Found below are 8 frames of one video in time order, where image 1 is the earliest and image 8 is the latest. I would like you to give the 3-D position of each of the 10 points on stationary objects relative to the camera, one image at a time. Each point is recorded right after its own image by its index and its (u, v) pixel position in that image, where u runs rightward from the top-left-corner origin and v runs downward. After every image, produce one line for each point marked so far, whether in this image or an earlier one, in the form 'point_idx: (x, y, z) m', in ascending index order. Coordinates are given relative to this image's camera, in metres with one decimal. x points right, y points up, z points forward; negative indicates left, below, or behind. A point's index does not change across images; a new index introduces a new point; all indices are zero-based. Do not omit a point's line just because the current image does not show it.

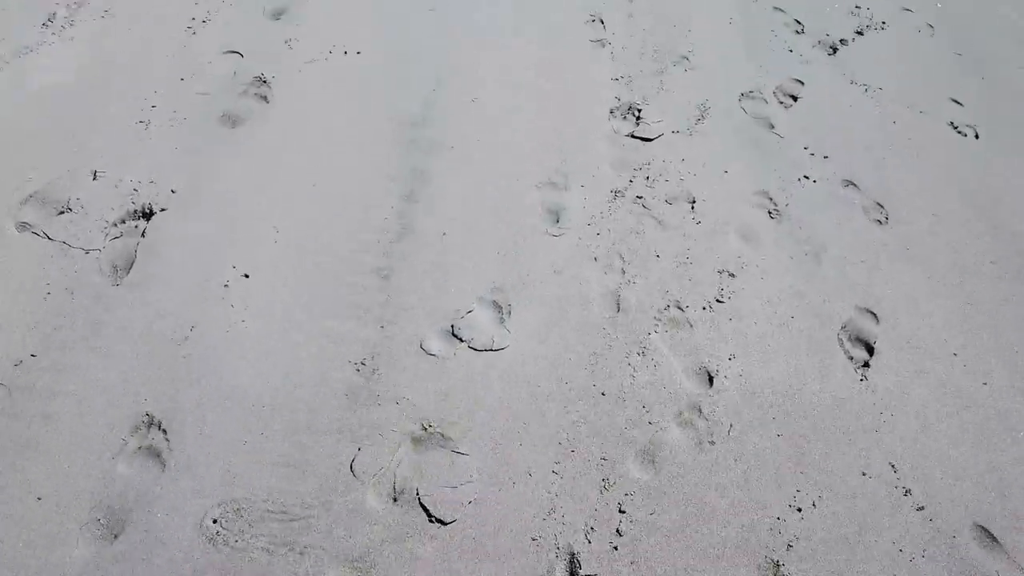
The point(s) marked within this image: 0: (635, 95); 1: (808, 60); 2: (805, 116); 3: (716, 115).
0: (+0.3, +0.5, +1.8) m
1: (+0.8, +0.6, +2.0) m
2: (+0.7, +0.4, +1.8) m
3: (+0.5, +0.4, +1.8) m
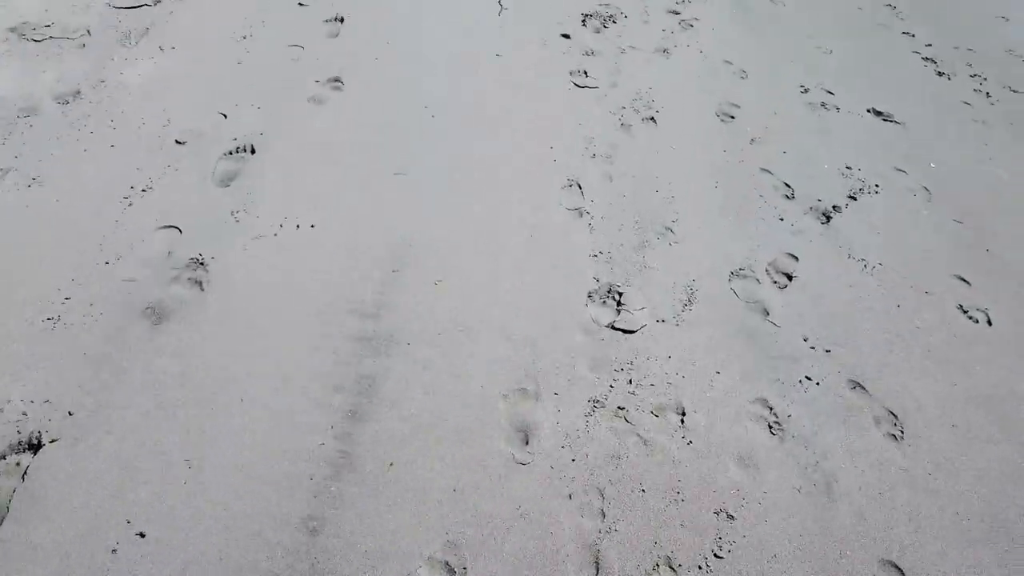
0: (+0.2, 0.0, +1.7) m
1: (+0.7, +0.1, +1.9) m
2: (+0.6, 0.0, +1.6) m
3: (+0.4, 0.0, +1.6) m
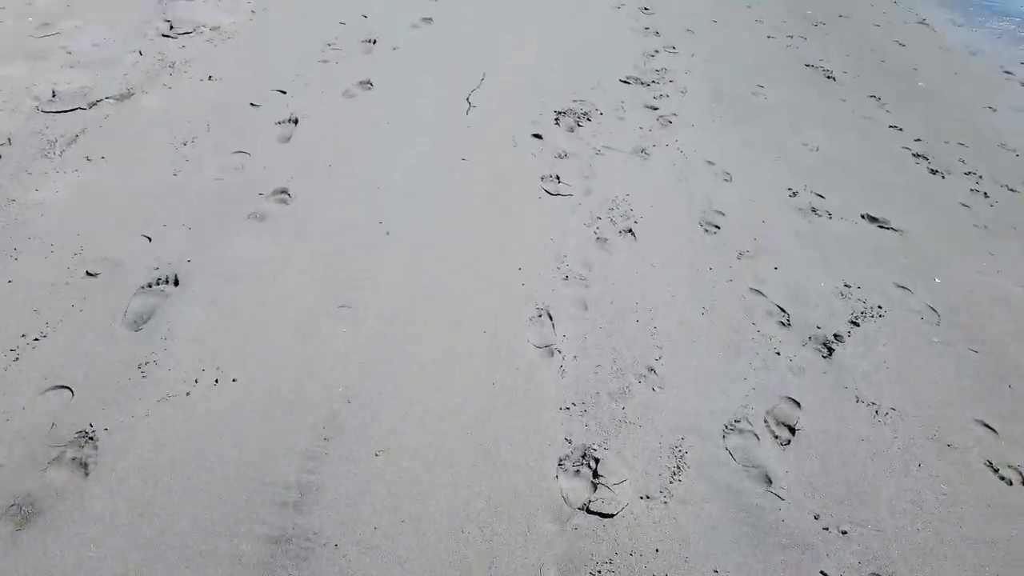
0: (+0.2, -0.3, +1.4) m
1: (+0.6, -0.2, +1.7) m
2: (+0.6, -0.3, +1.4) m
3: (+0.3, -0.3, +1.4) m
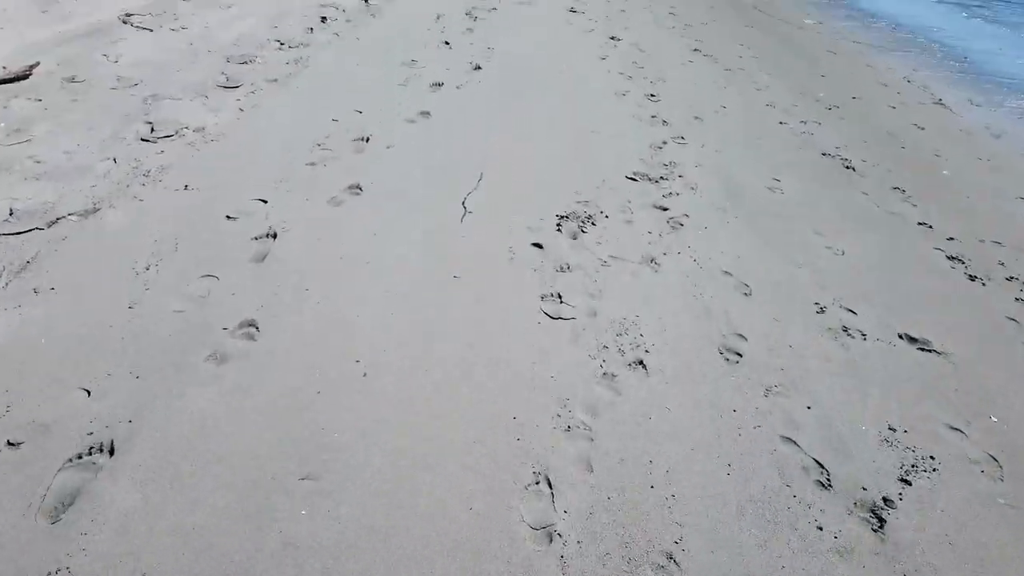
0: (+0.1, -0.5, +1.2) m
1: (+0.6, -0.5, +1.4) m
2: (+0.5, -0.6, +1.2) m
3: (+0.3, -0.6, +1.1) m
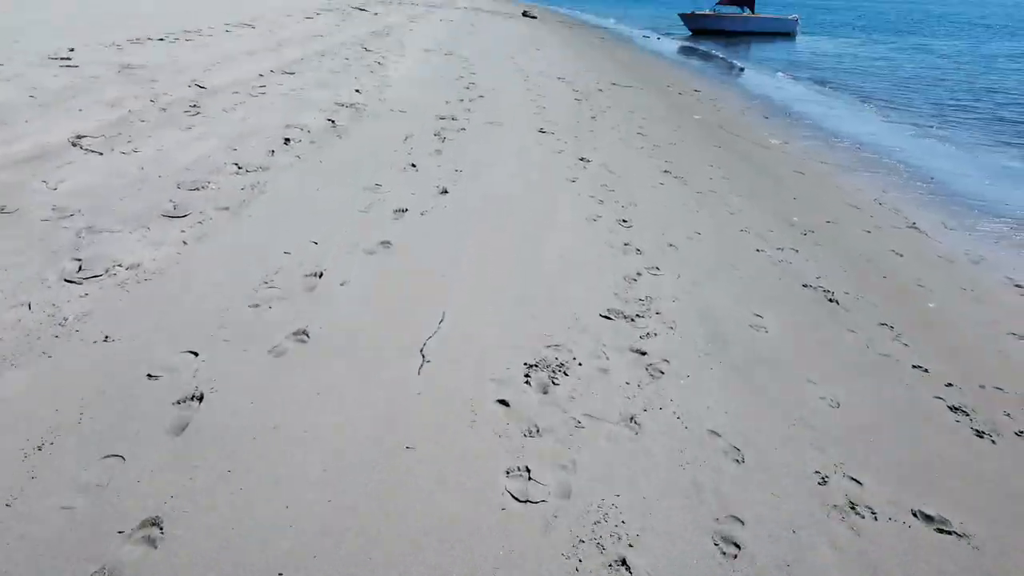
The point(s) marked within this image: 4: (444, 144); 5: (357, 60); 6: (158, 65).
0: (+0.1, -0.8, +0.9) m
1: (+0.5, -0.8, +1.1) m
2: (+0.5, -0.9, +0.8) m
3: (+0.3, -0.9, +0.8) m
4: (-0.5, +1.0, +5.1) m
5: (-1.8, +2.6, +8.5) m
6: (-2.9, +1.9, +6.3) m
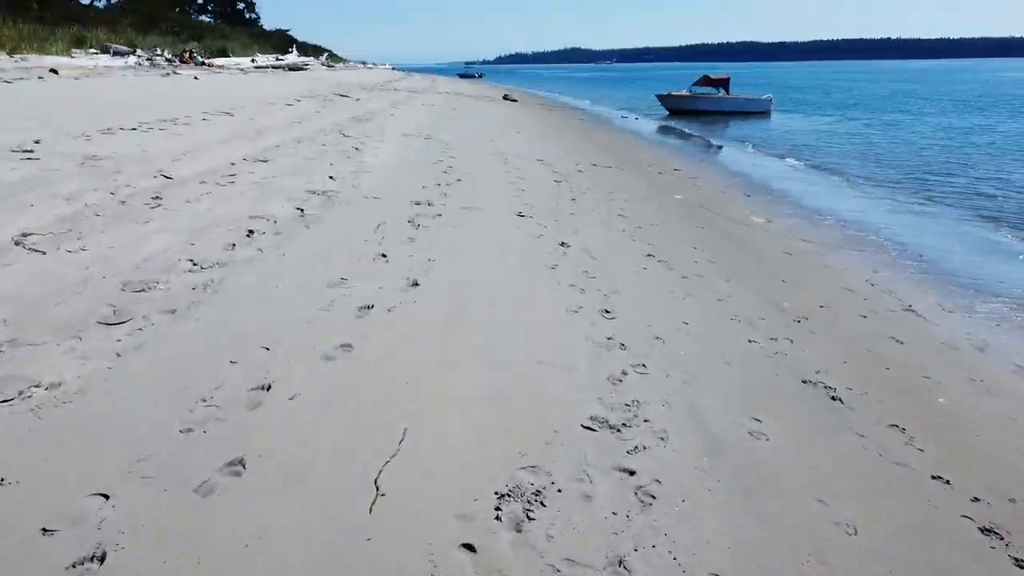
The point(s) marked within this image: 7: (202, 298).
0: (0.0, -1.0, +0.5) m
1: (+0.5, -1.0, +0.8) m
2: (+0.4, -1.0, +0.5) m
3: (+0.2, -1.0, +0.5) m
4: (-0.6, +0.4, +4.9) m
5: (-2.0, +1.6, +8.4) m
6: (-3.1, +1.1, +6.1) m
7: (-1.3, 0.0, +3.2) m
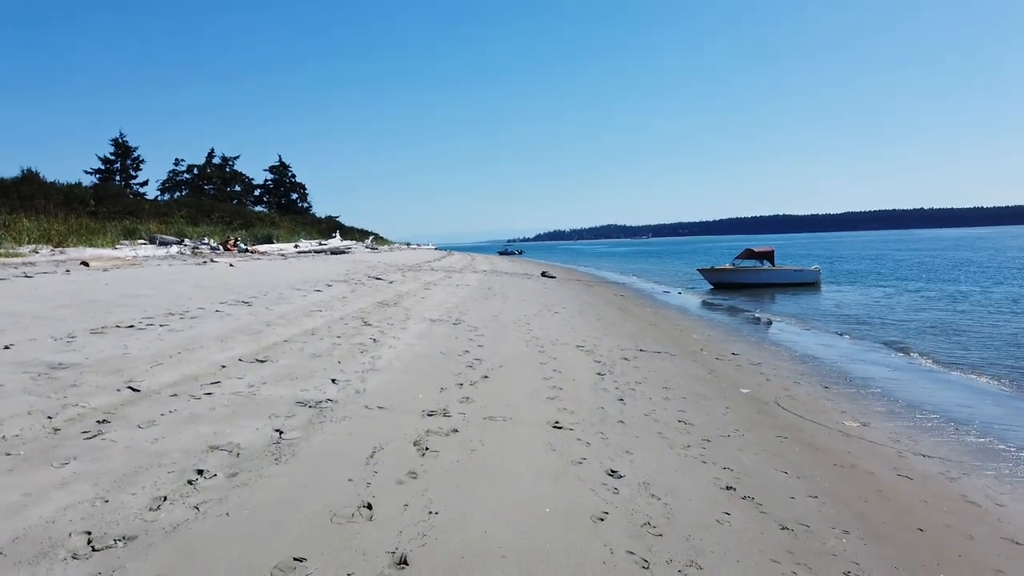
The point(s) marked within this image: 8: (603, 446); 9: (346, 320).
0: (0.0, -1.2, -0.8) m
1: (+0.4, -1.2, -0.6) m
2: (+0.4, -1.2, -0.8) m
3: (+0.2, -1.2, -0.9) m
4: (-0.4, -0.9, +3.8) m
5: (-1.6, -0.5, +7.6) m
6: (-2.9, -0.5, +5.3) m
7: (-1.2, -0.9, +2.1) m
8: (+0.5, -0.9, +4.2) m
9: (-2.0, -0.4, +9.1) m
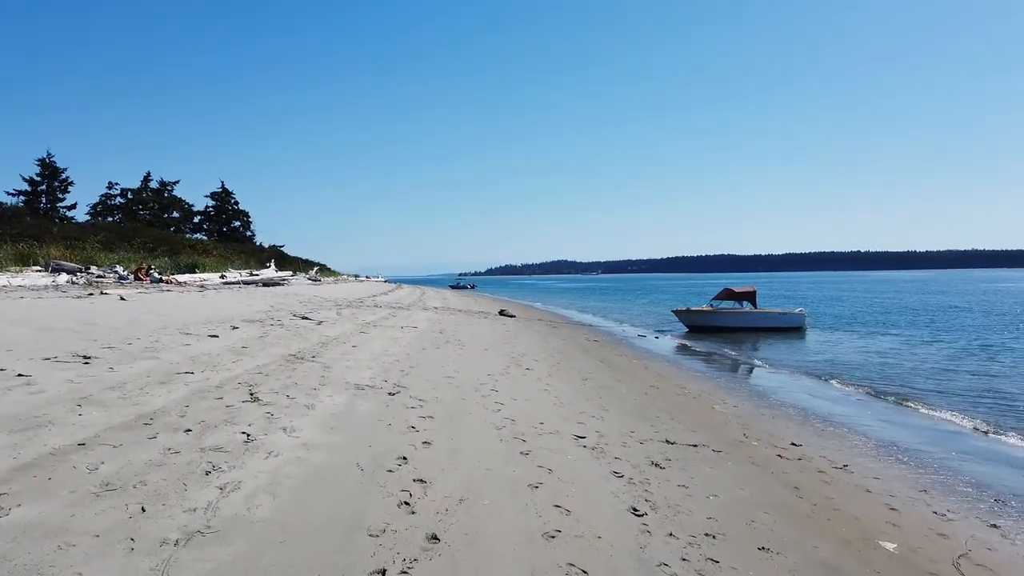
0: (+0.3, -1.2, -3.7) m
1: (+0.8, -1.2, -3.5) m
2: (+0.7, -1.2, -3.7) m
3: (+0.5, -1.2, -3.8) m
4: (-0.4, -1.1, +0.9) m
5: (-1.8, -0.9, +4.6) m
6: (-3.0, -0.8, +2.2) m
7: (-1.1, -1.0, -0.9) m
8: (+0.5, -1.2, +1.3) m
9: (-2.3, -0.8, +6.1) m
